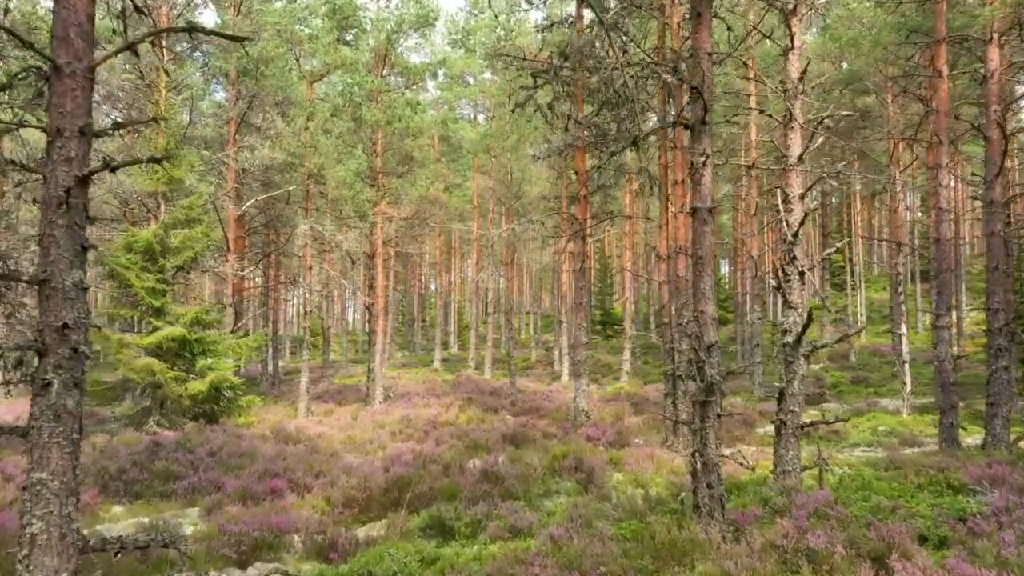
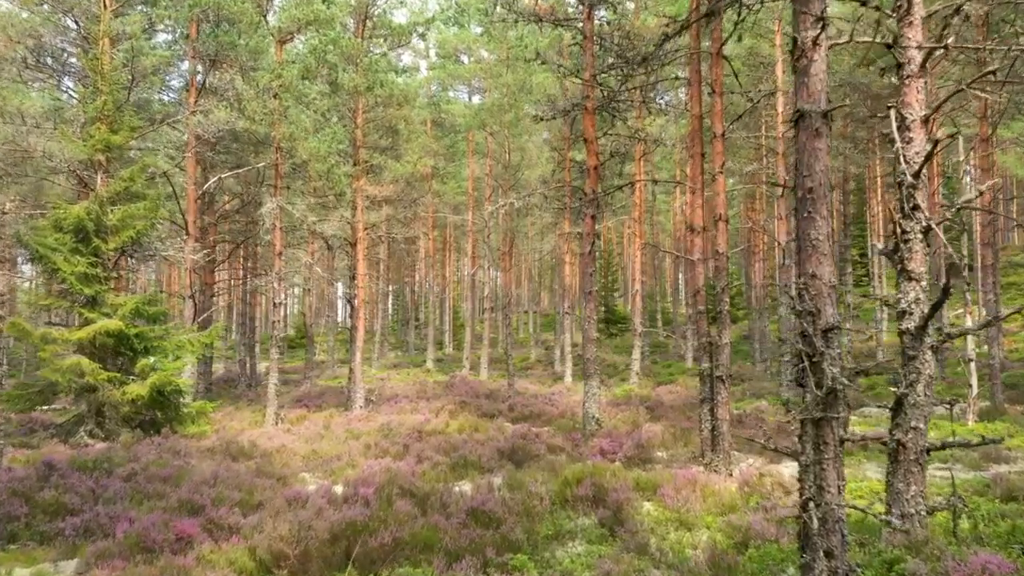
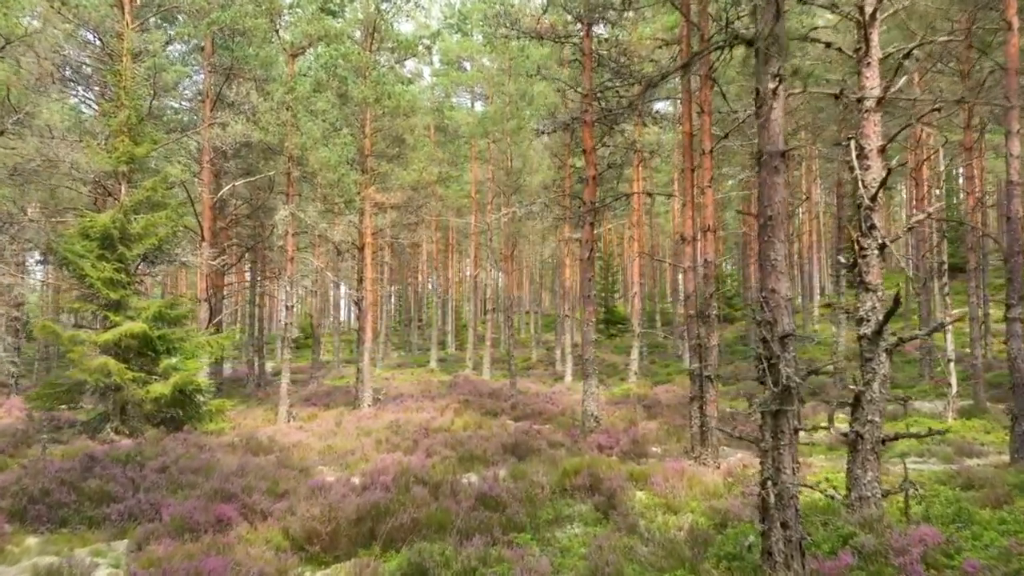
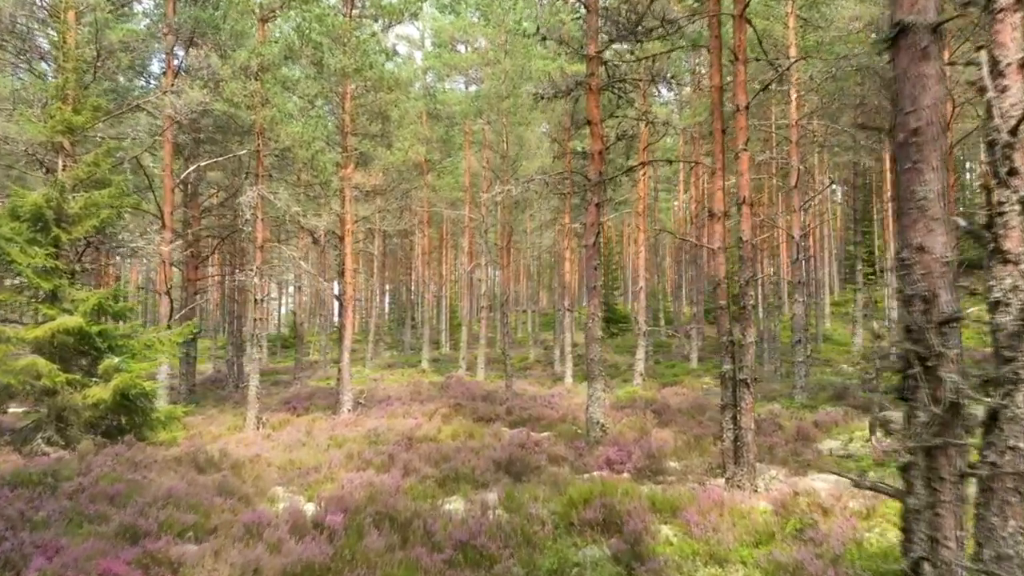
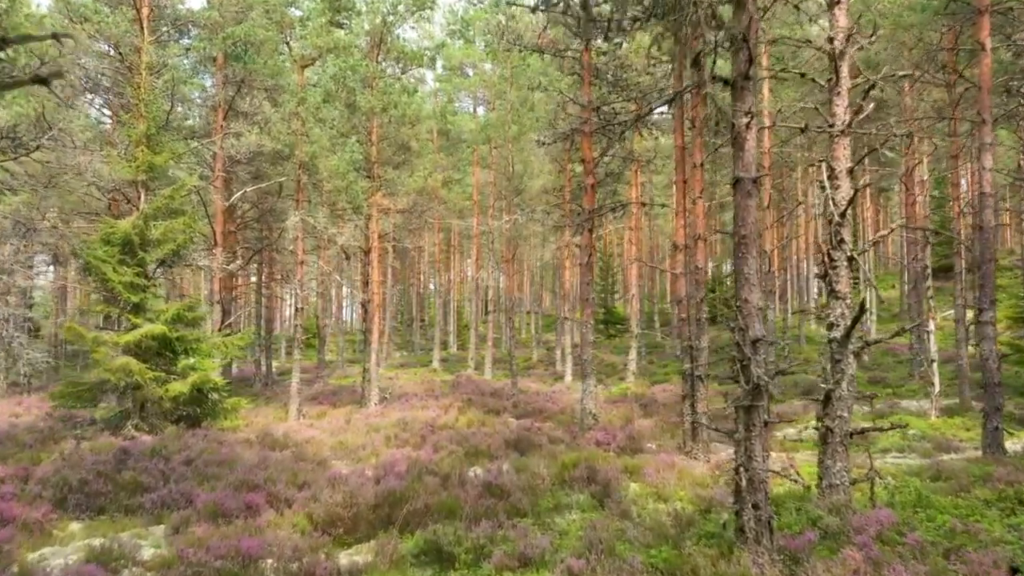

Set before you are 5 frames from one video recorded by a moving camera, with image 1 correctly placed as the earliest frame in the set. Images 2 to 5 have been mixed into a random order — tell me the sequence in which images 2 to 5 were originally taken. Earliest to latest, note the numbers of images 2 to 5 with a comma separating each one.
5, 3, 2, 4
